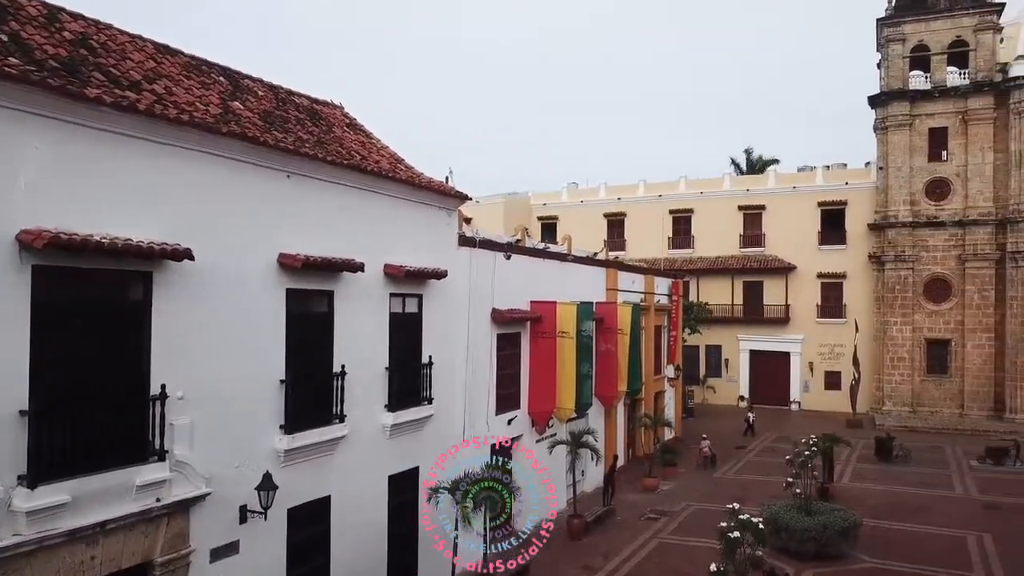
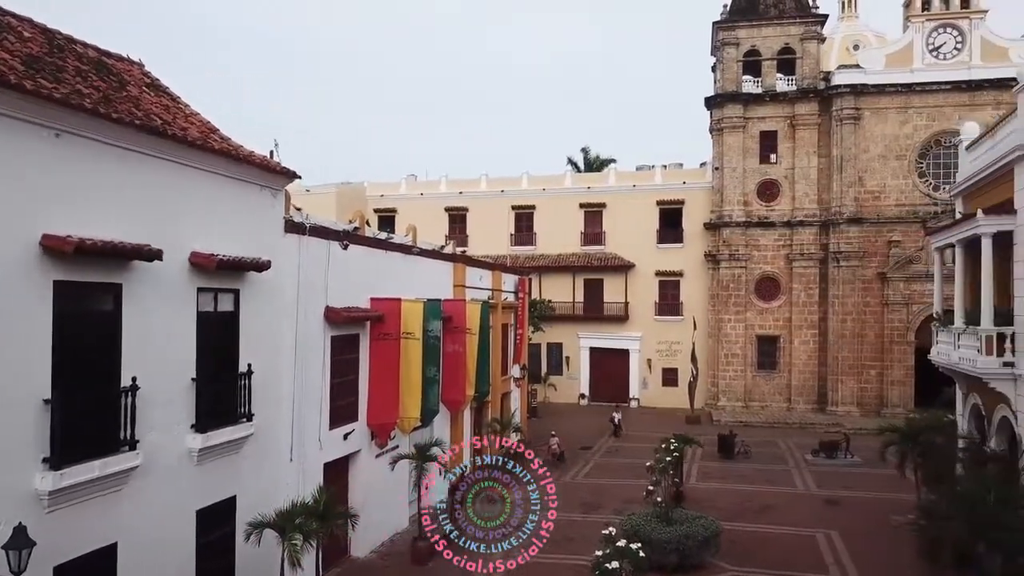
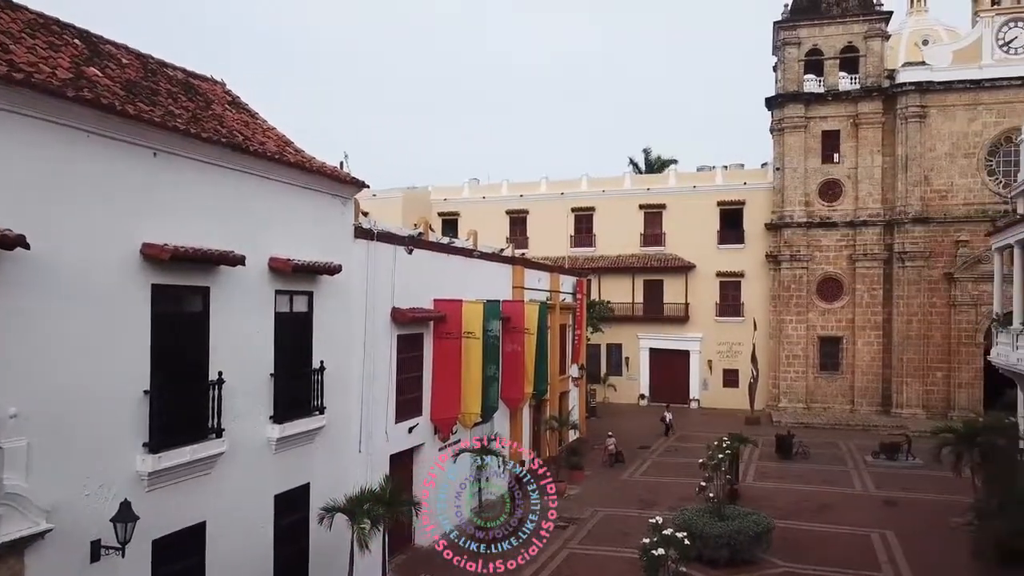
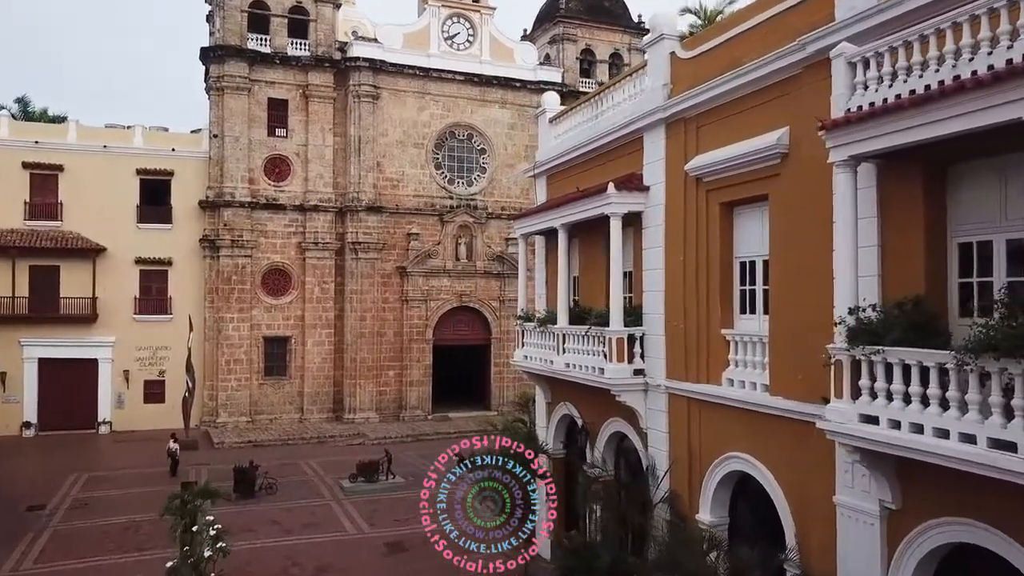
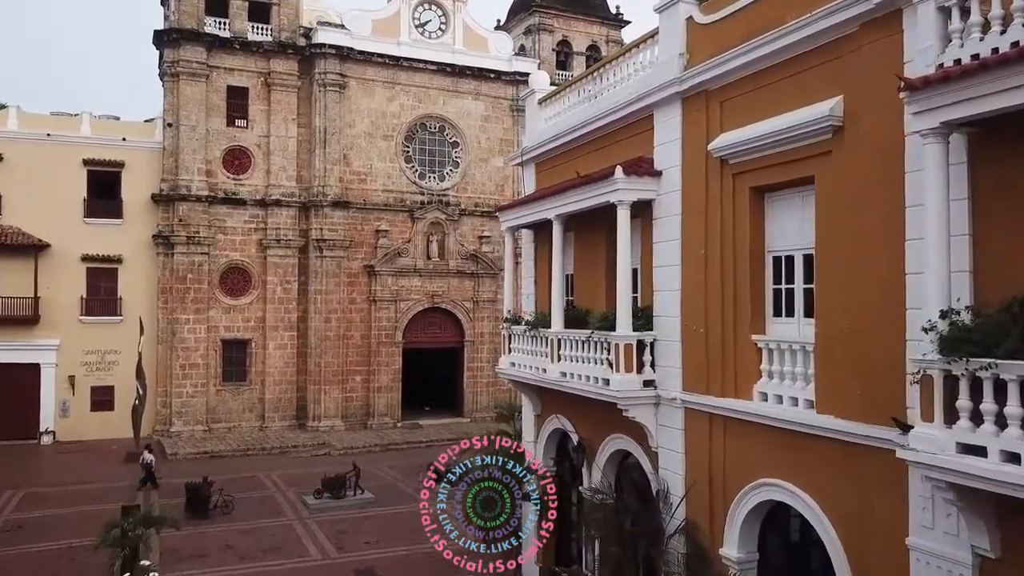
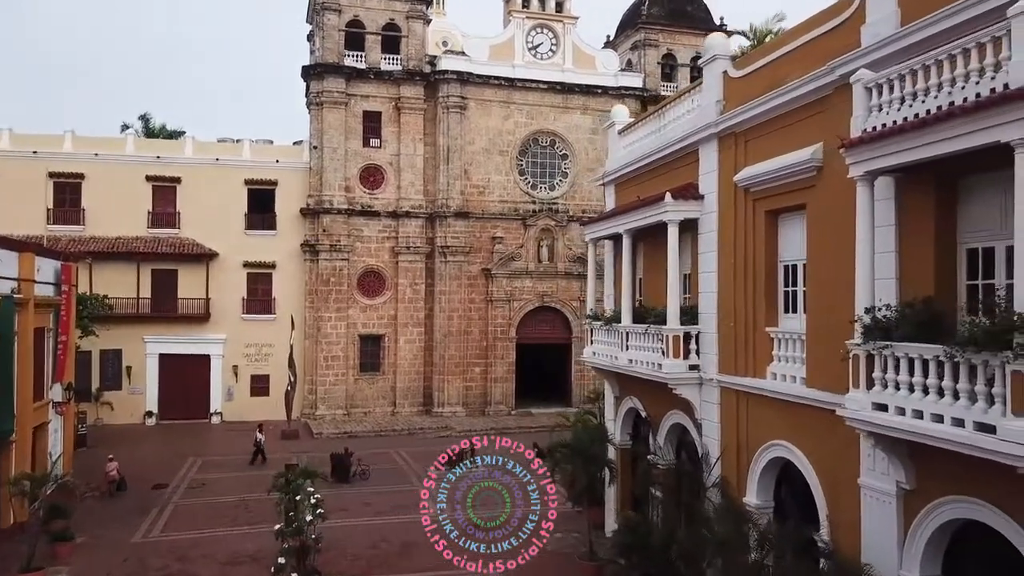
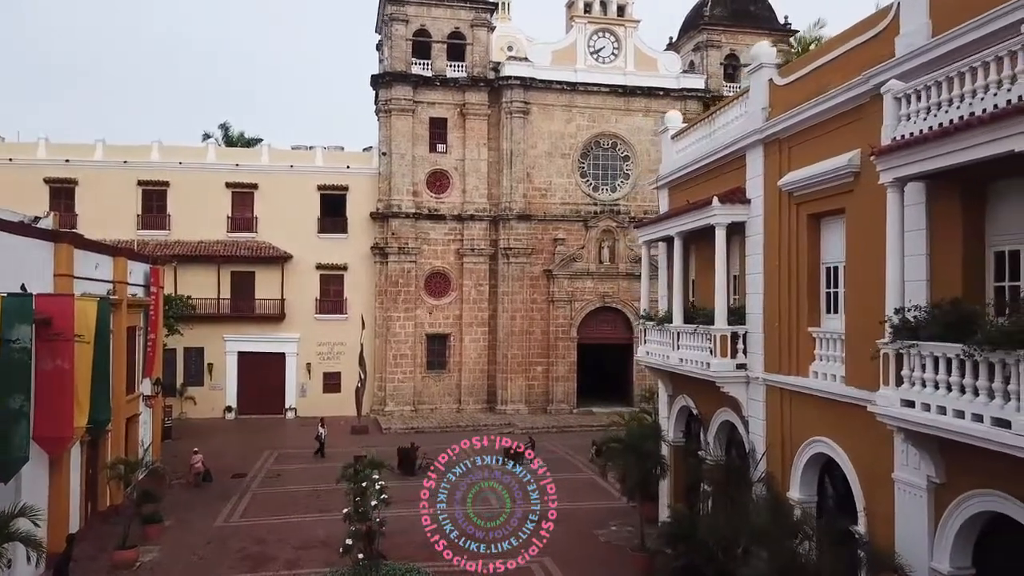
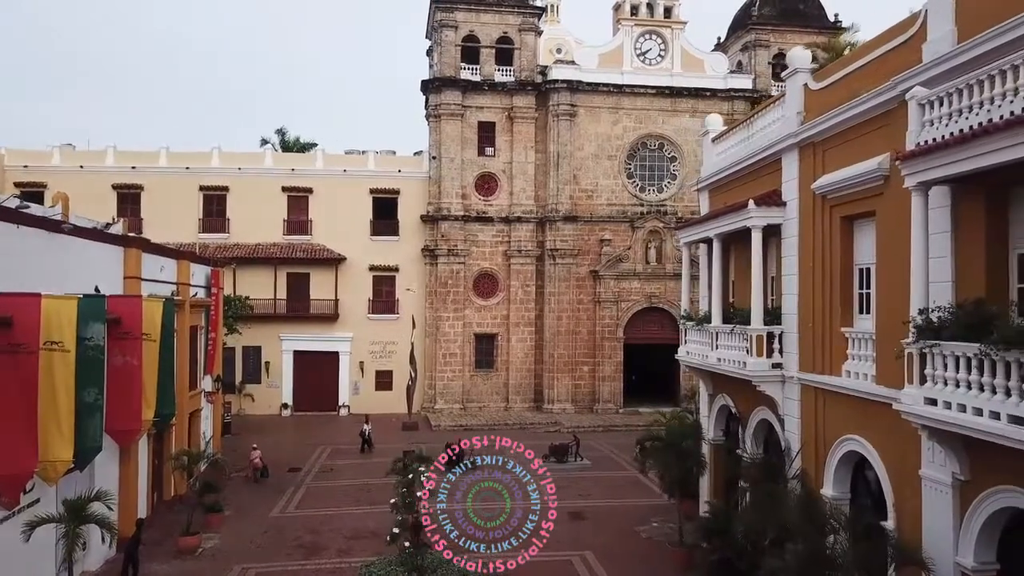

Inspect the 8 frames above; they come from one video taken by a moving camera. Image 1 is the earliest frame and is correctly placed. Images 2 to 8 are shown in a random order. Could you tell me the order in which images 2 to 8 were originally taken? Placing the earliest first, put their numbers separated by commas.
3, 2, 8, 7, 6, 4, 5
